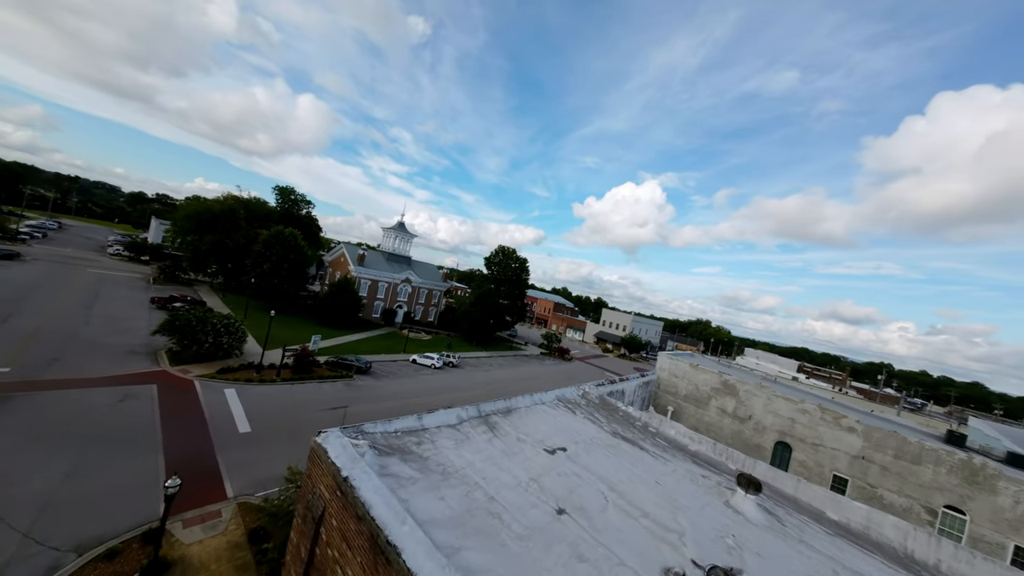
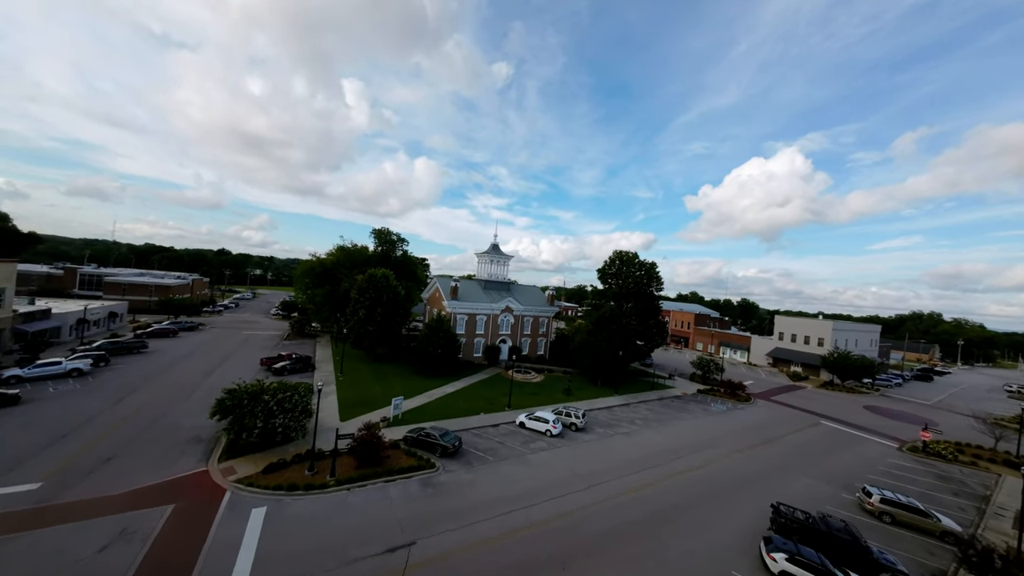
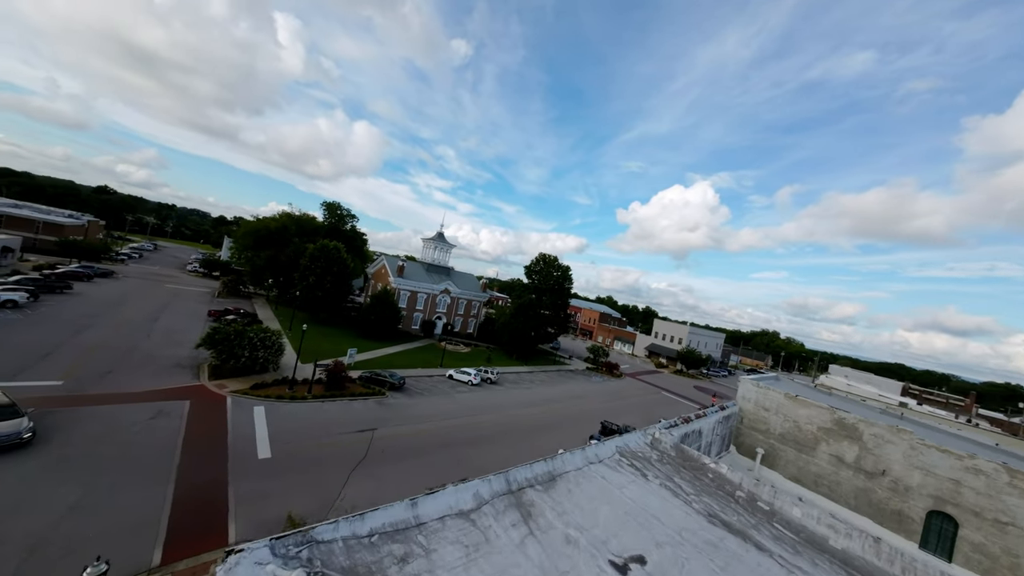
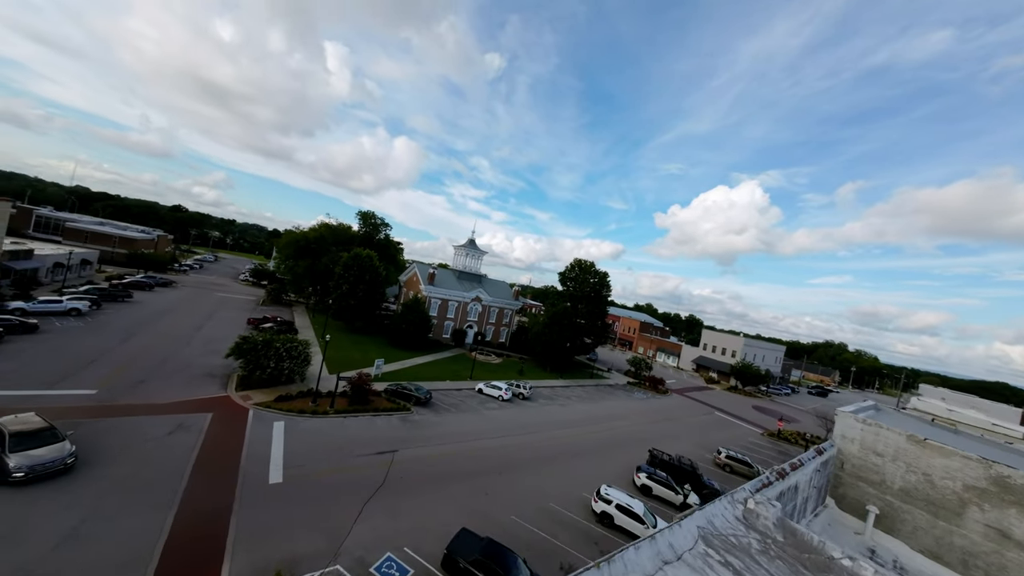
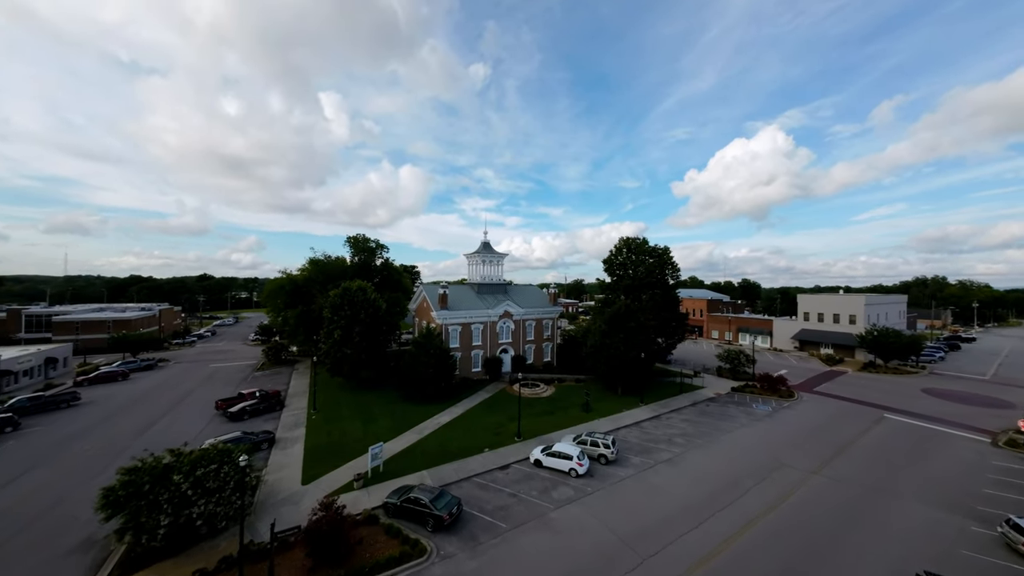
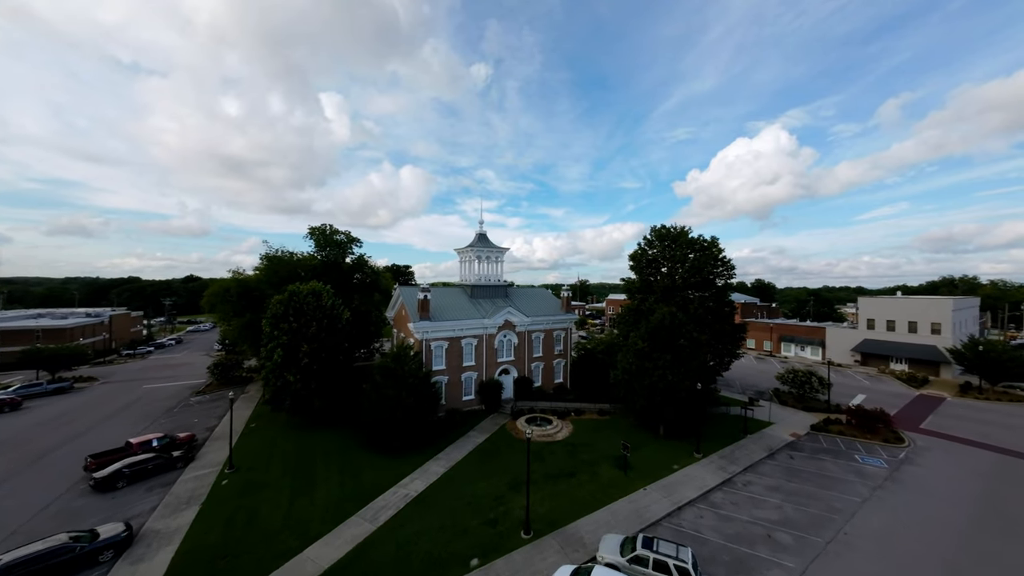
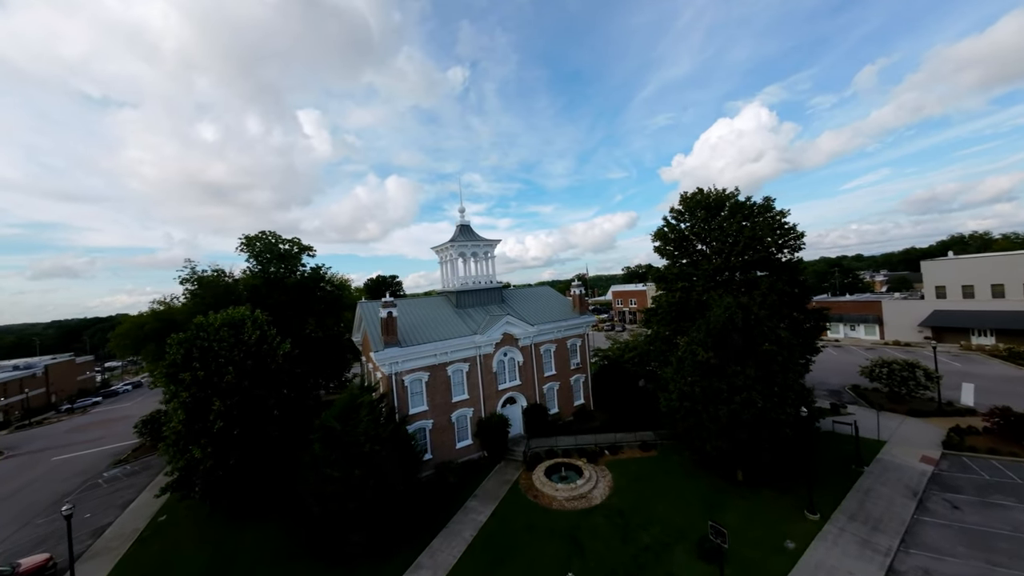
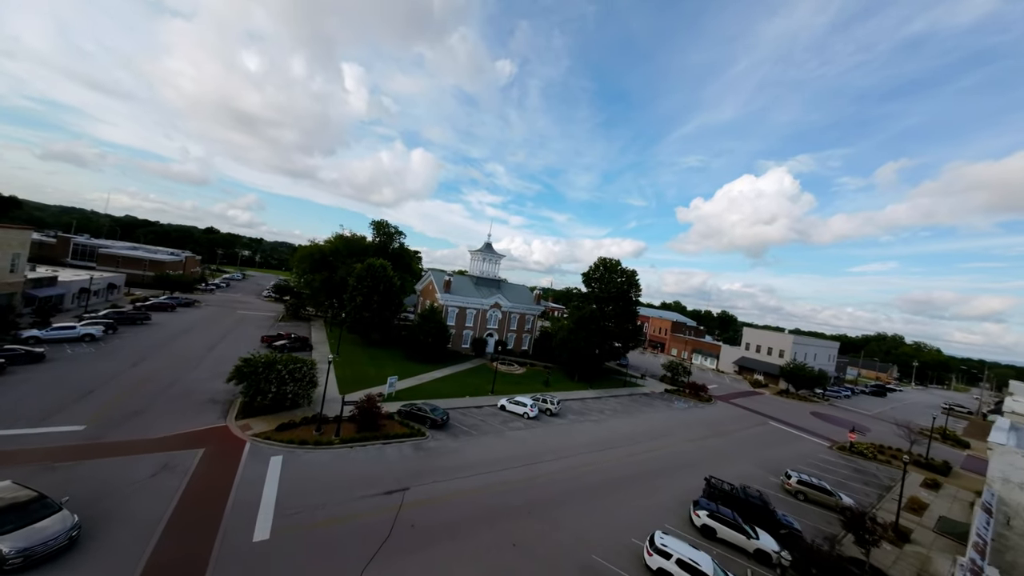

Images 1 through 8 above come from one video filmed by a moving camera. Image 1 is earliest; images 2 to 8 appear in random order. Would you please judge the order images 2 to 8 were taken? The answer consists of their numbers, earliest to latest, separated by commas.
3, 4, 8, 2, 5, 6, 7
